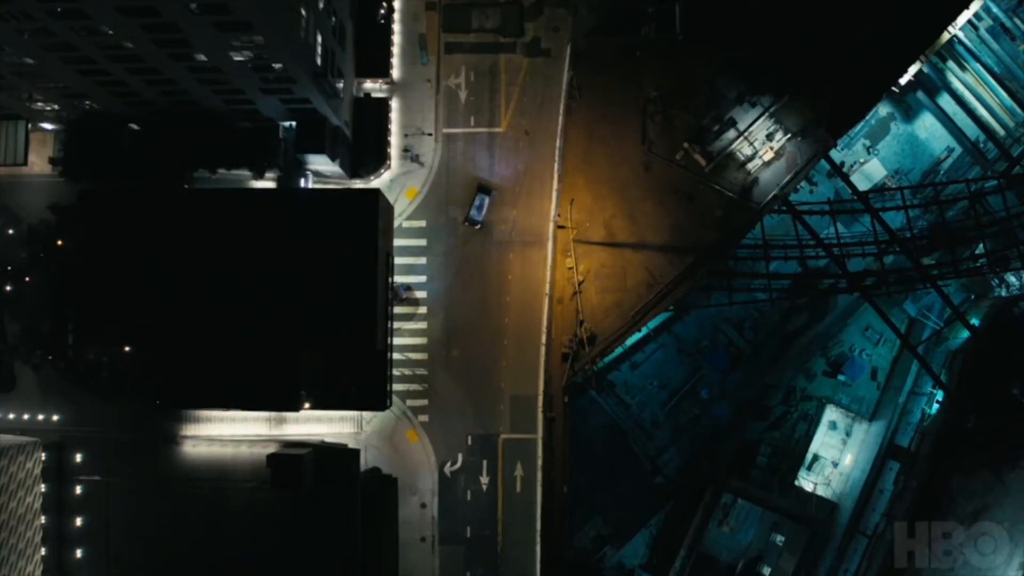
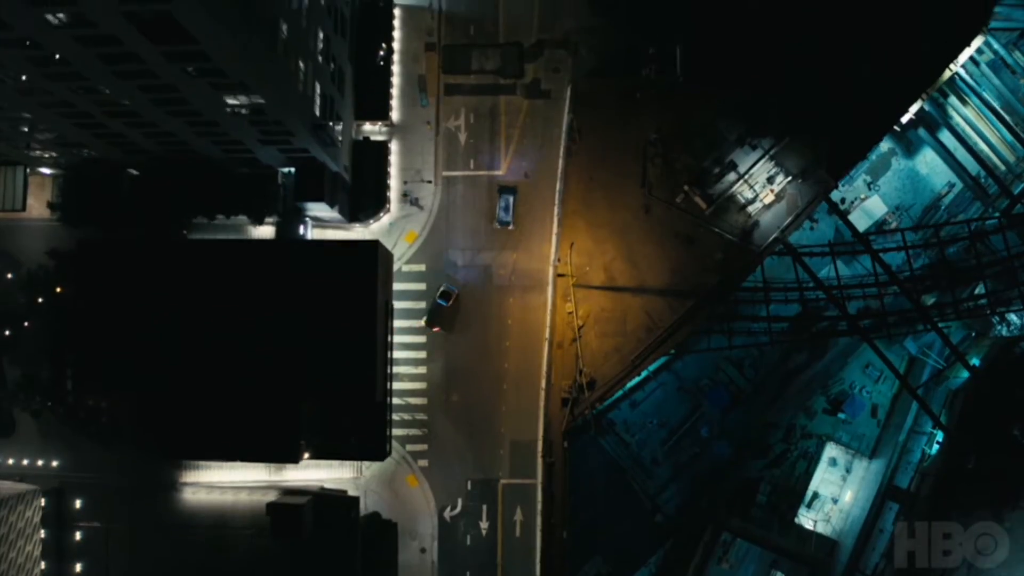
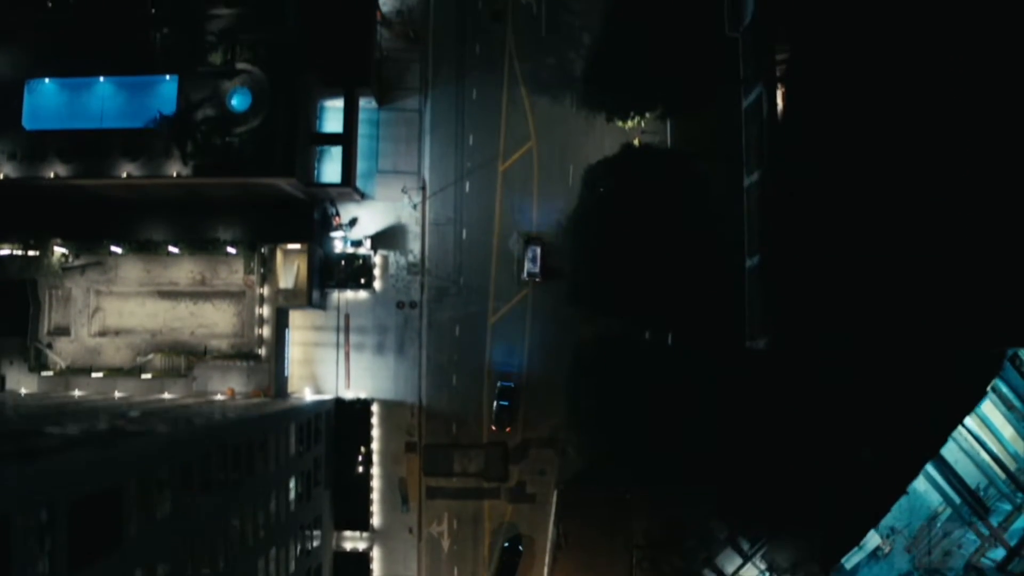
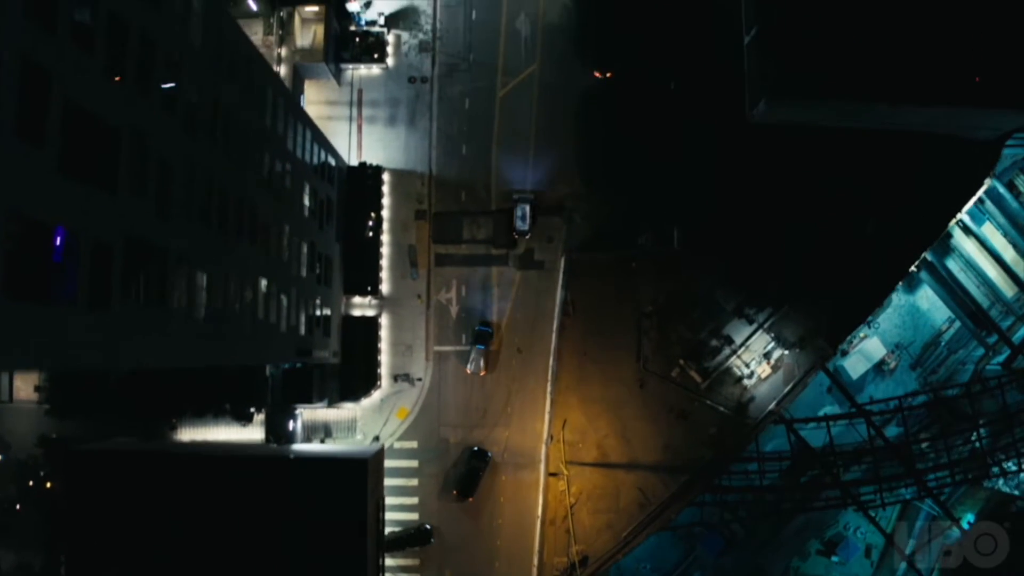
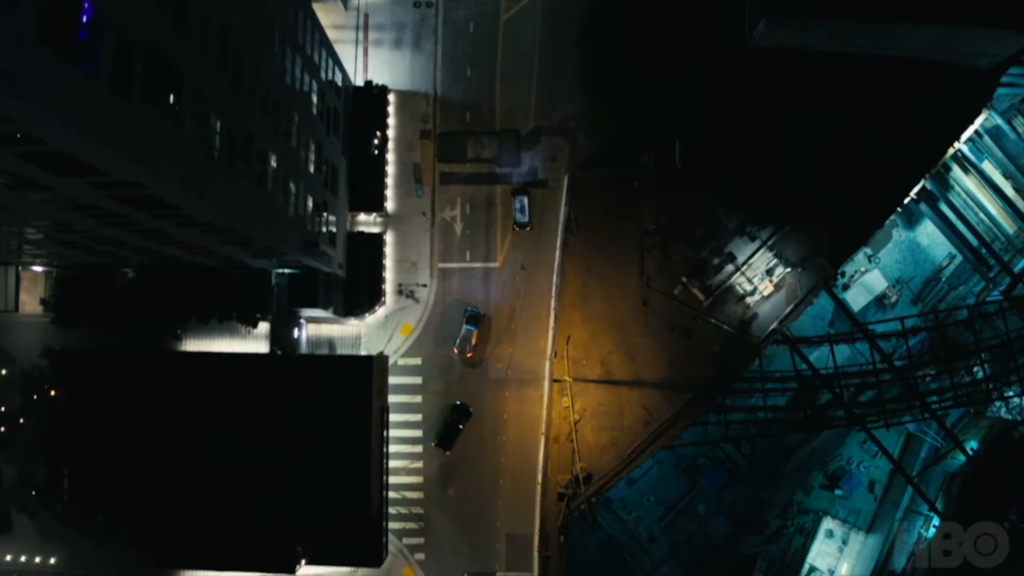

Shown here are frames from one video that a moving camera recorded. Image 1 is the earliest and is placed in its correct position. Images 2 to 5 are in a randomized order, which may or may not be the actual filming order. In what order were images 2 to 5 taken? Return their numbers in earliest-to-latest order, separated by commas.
2, 5, 4, 3
